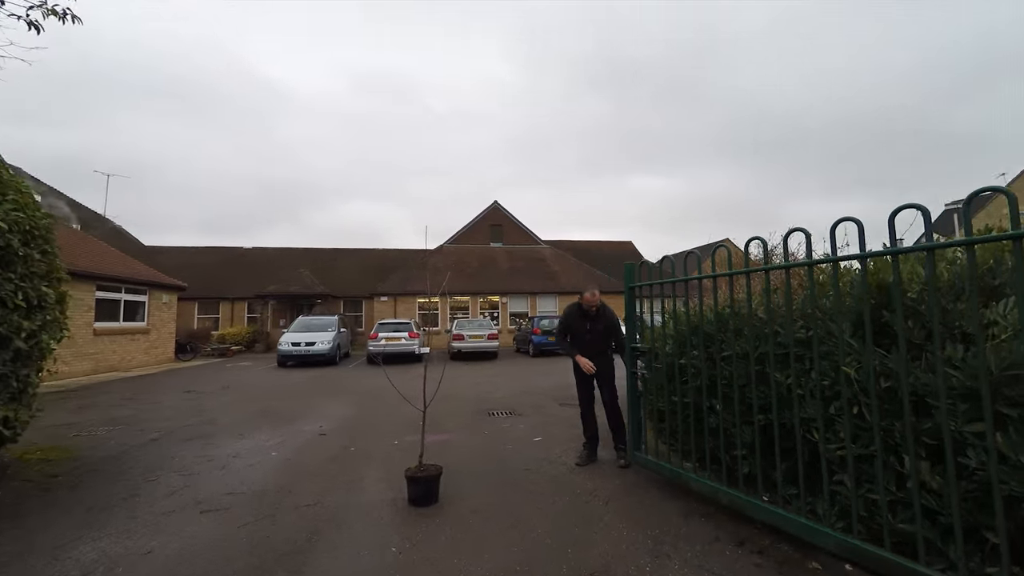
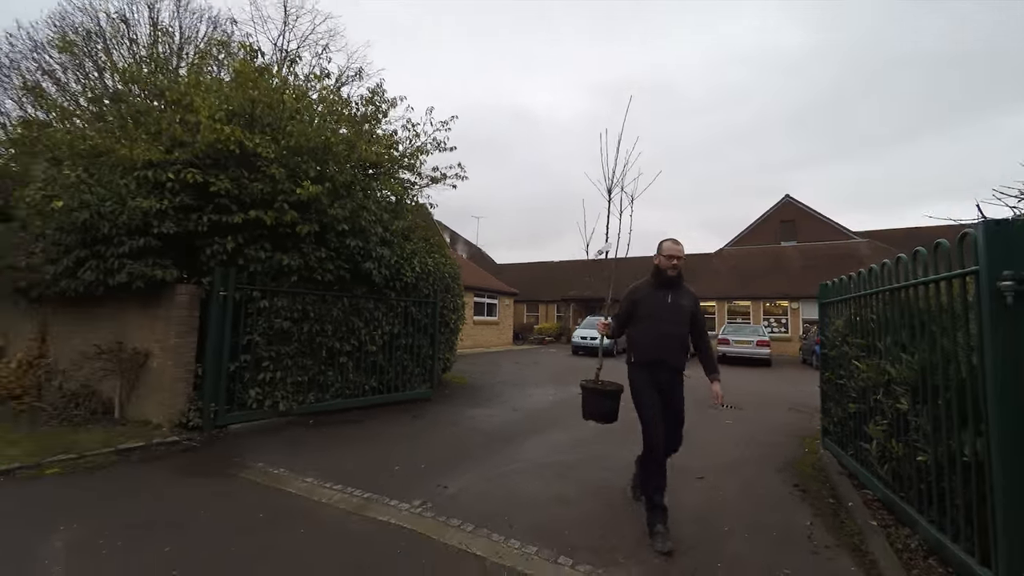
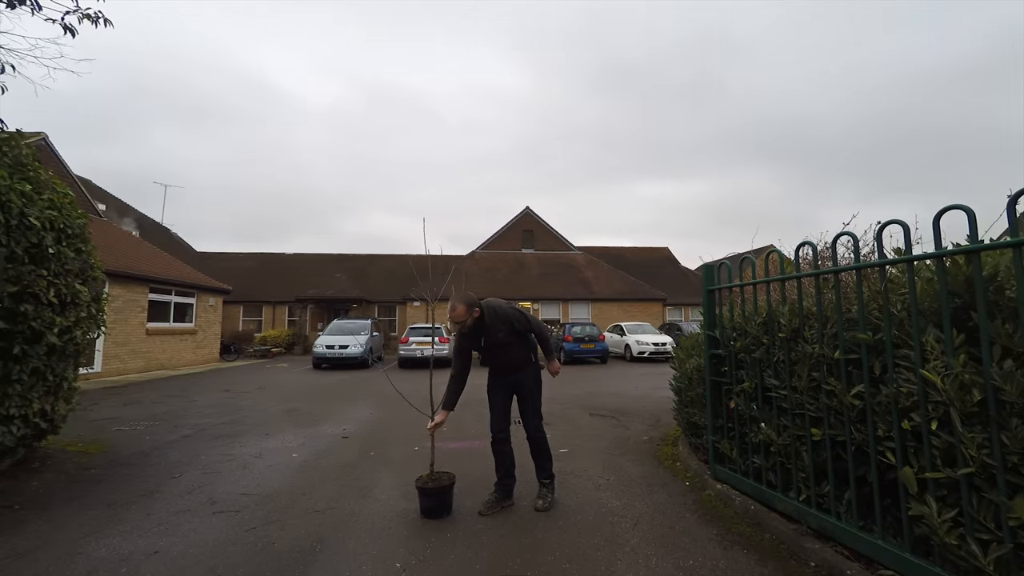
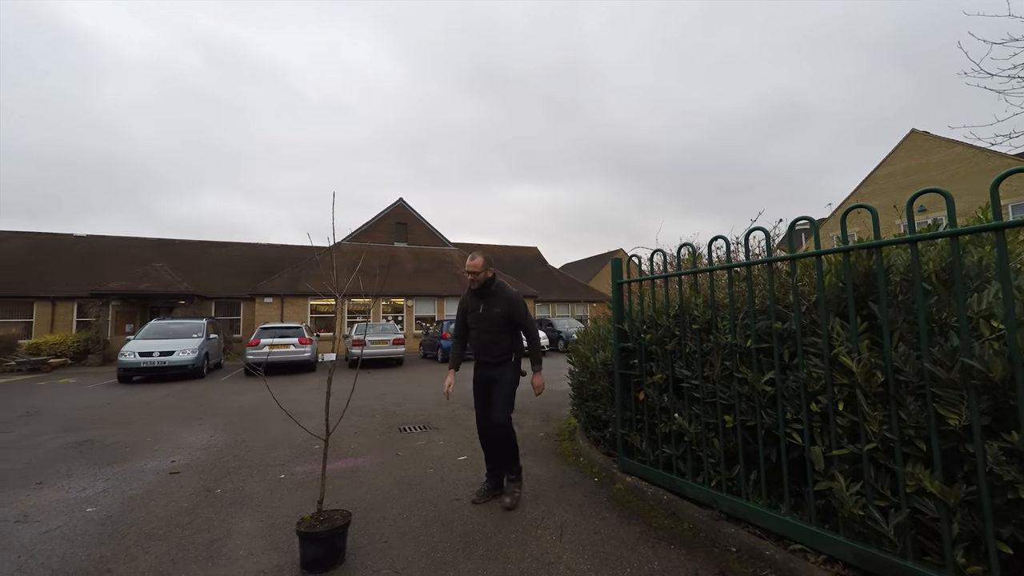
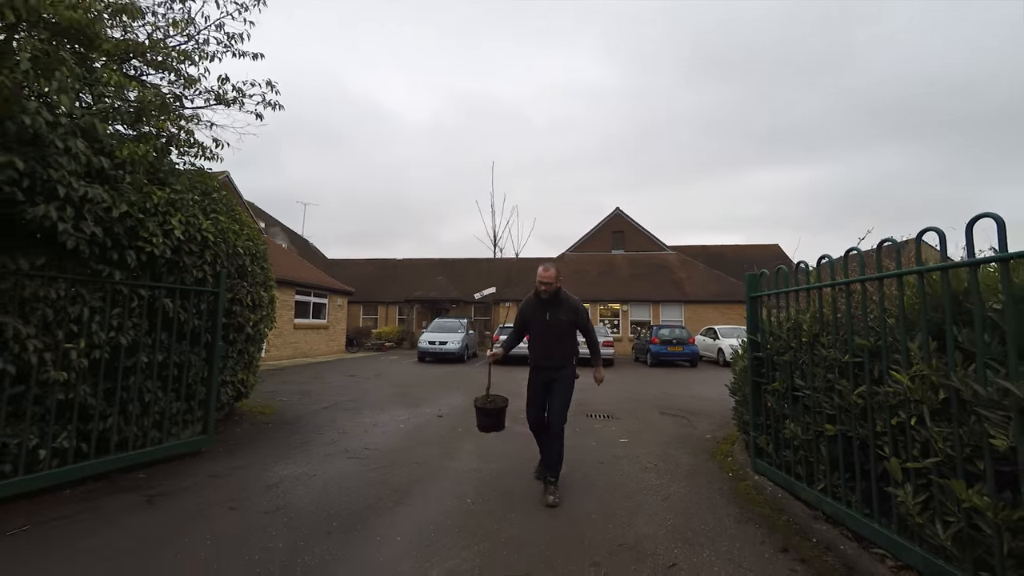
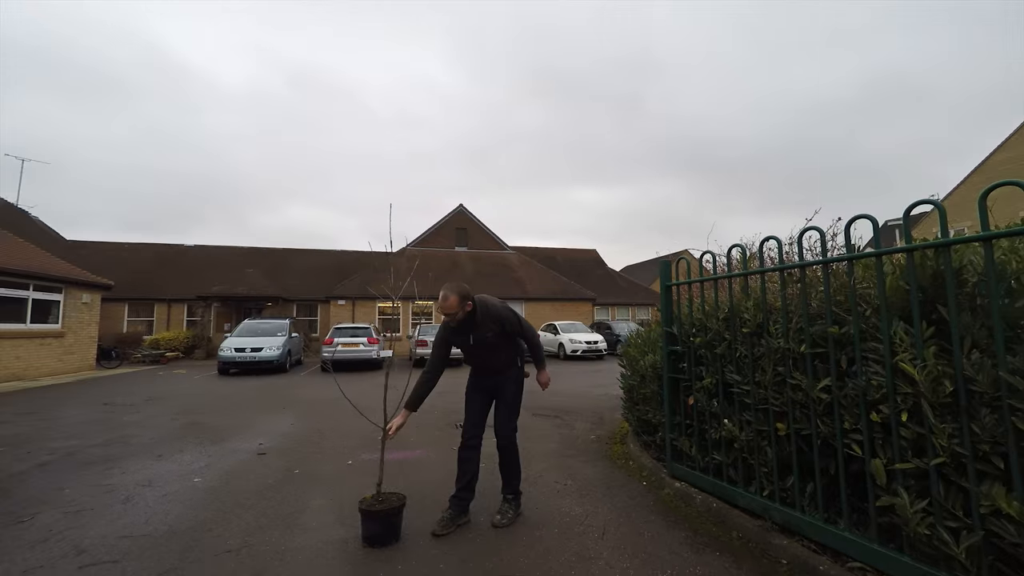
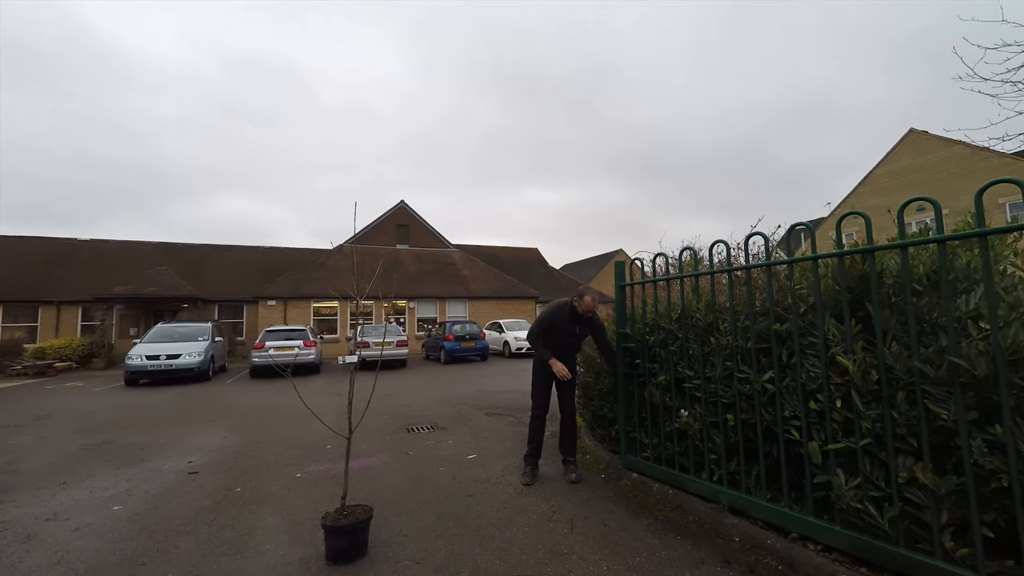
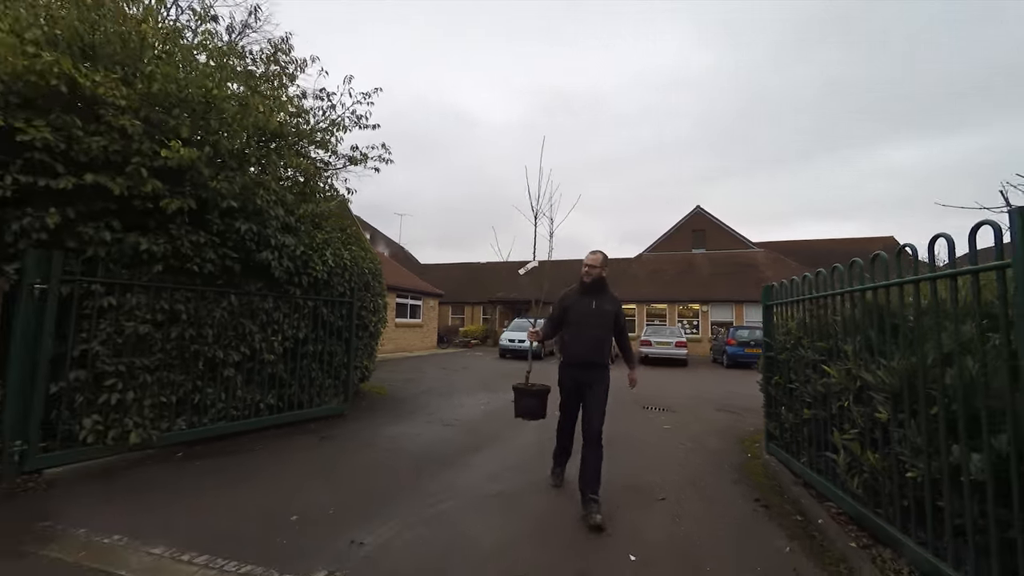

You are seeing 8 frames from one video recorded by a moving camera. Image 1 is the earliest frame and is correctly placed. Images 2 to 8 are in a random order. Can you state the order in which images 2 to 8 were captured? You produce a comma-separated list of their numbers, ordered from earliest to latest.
7, 4, 6, 3, 5, 8, 2
